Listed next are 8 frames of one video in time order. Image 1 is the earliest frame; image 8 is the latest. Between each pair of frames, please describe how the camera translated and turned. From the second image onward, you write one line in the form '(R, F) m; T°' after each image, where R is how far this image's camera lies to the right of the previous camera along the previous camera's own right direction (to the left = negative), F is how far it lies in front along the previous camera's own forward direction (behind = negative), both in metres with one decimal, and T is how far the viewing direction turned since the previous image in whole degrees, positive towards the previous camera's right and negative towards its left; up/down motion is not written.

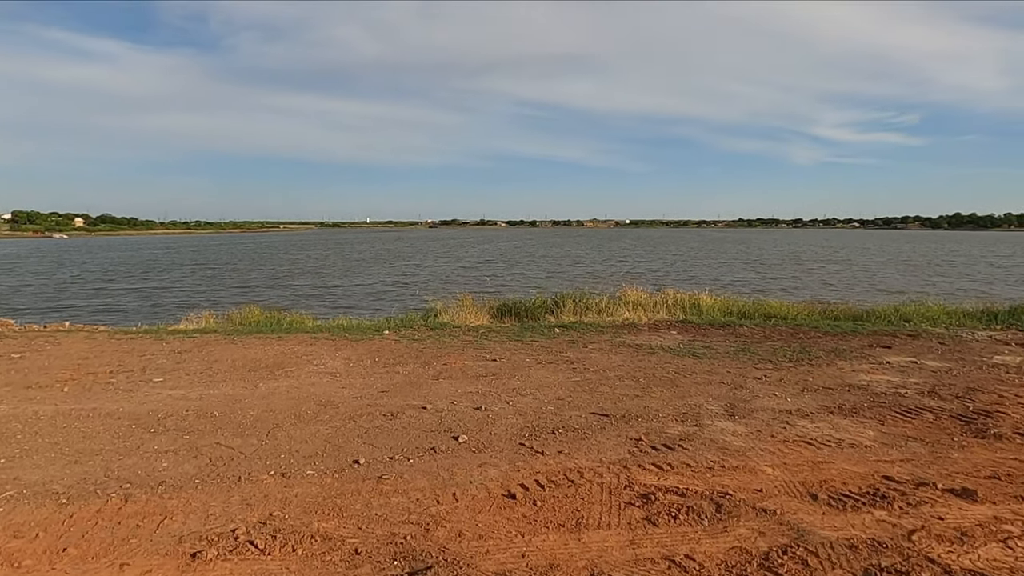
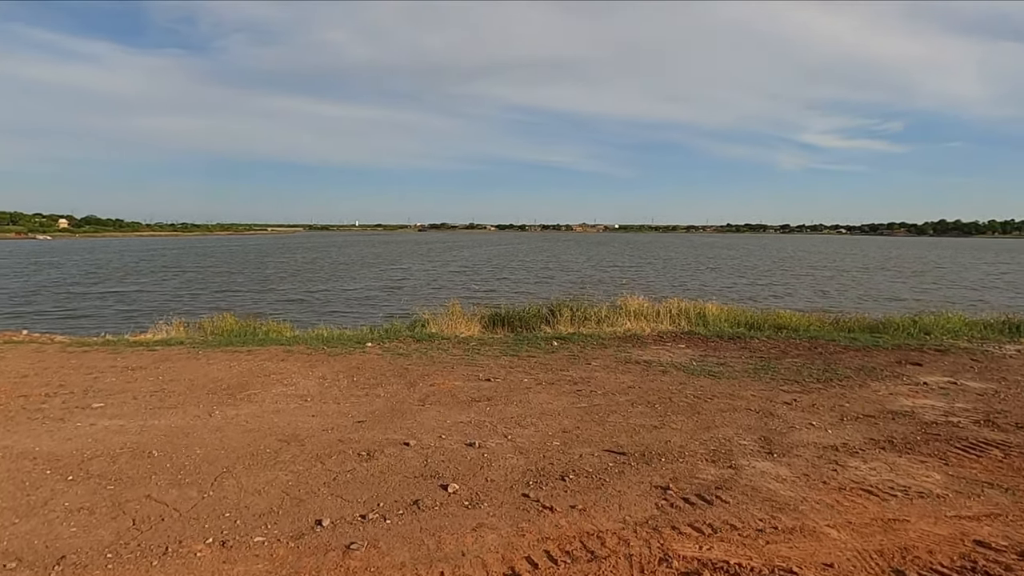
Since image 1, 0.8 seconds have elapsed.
(-0.1, +1.1) m; +1°
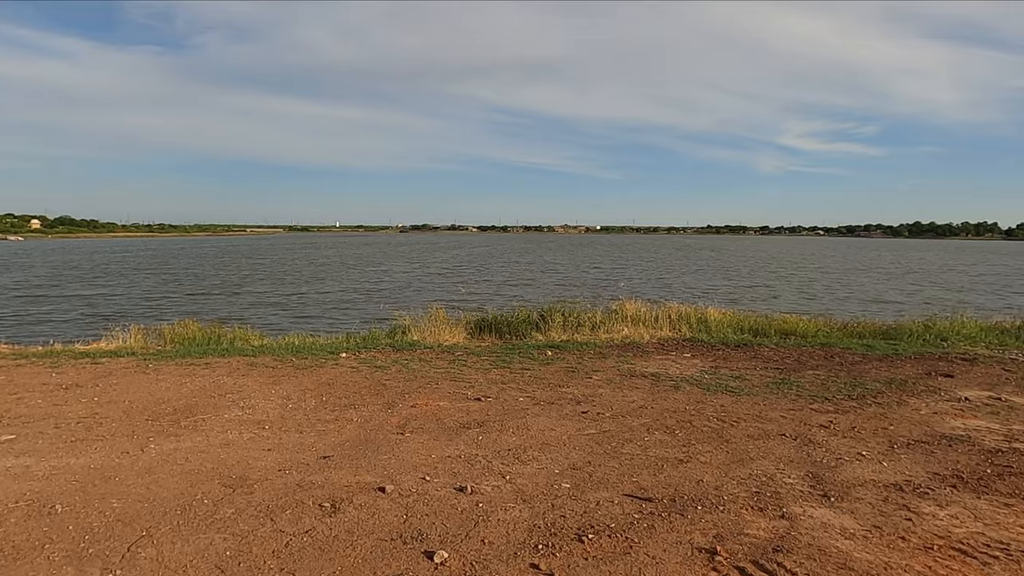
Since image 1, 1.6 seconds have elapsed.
(-0.1, +1.1) m; +2°
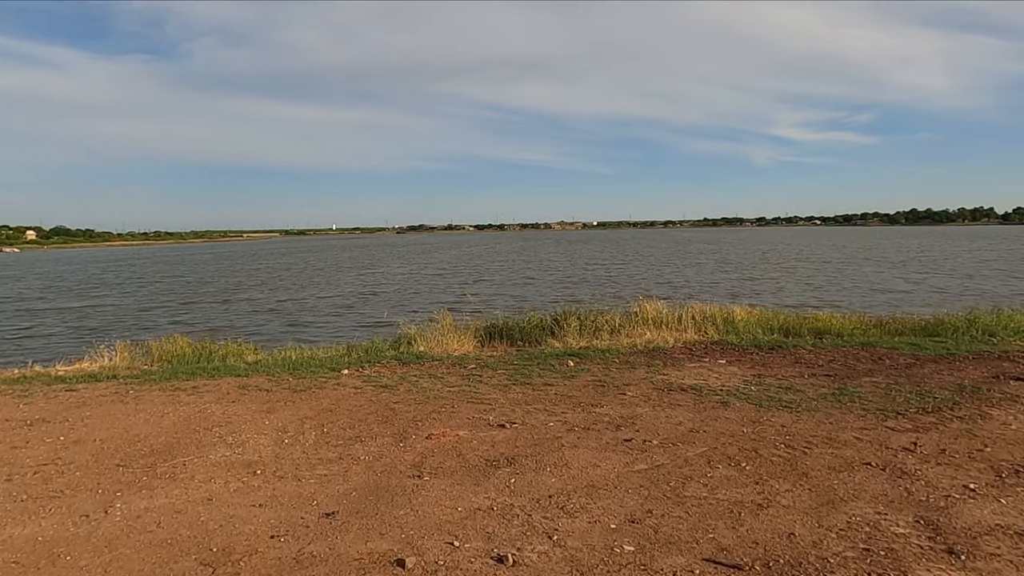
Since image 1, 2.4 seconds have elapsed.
(-0.3, +1.0) m; 0°
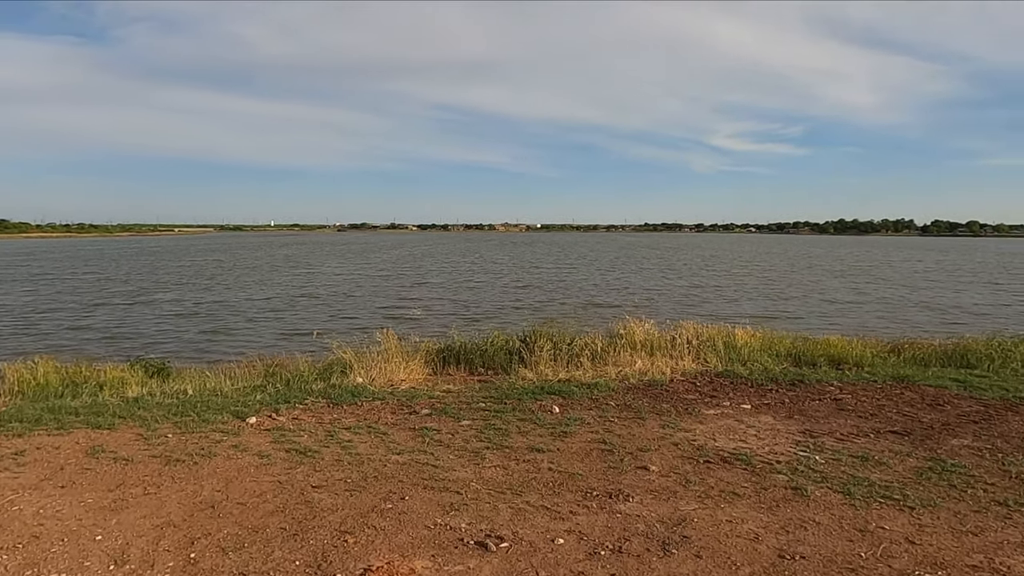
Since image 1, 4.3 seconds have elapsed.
(-0.3, +2.4) m; +5°
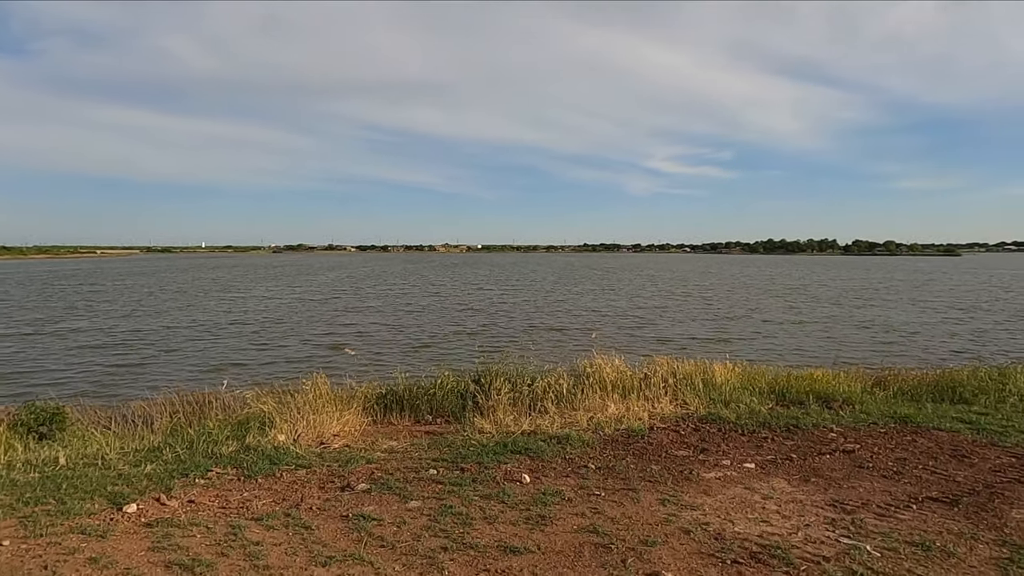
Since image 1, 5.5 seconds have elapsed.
(-0.2, +1.5) m; +5°
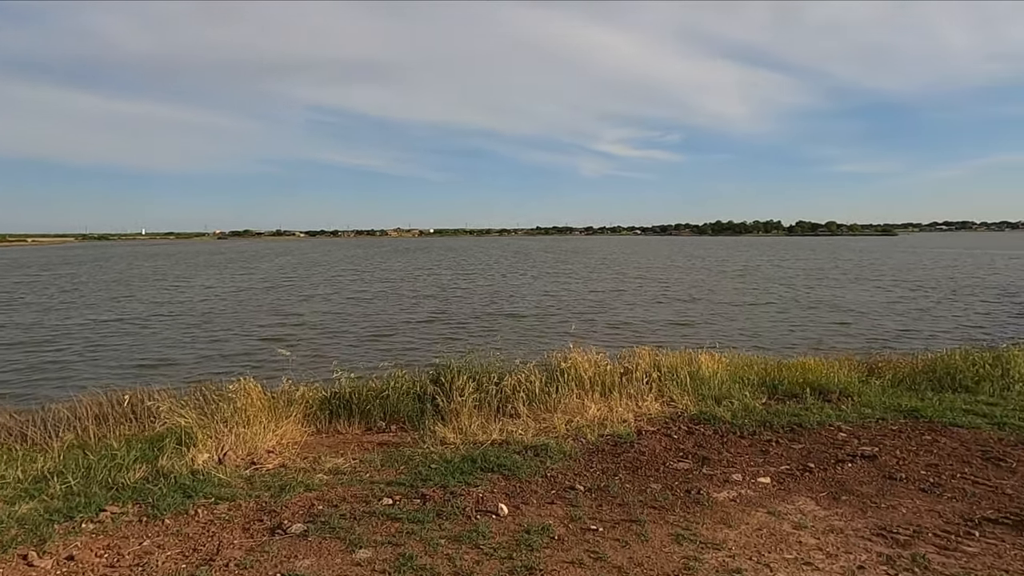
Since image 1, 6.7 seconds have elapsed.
(-0.1, +1.2) m; +4°
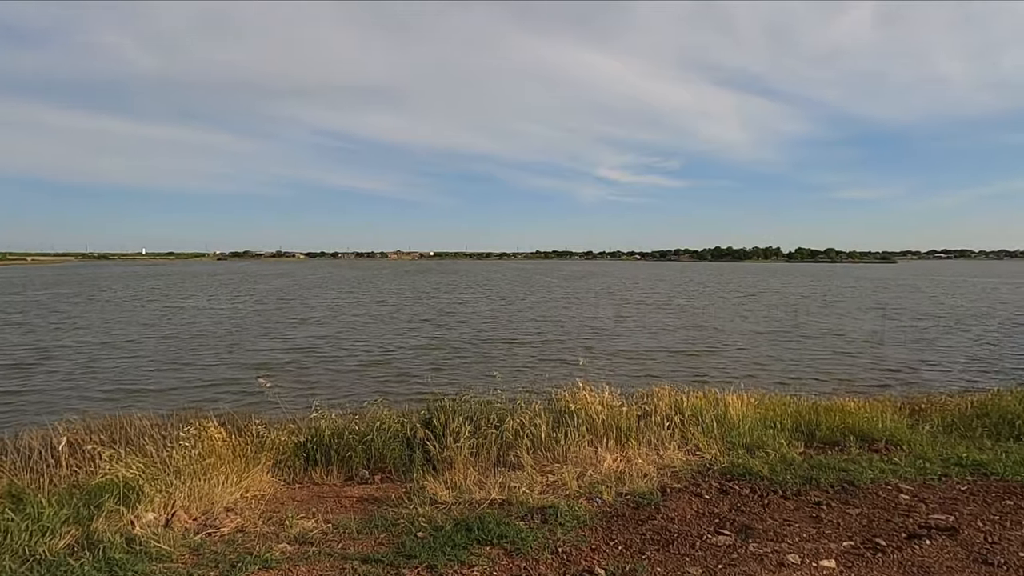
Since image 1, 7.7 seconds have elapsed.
(-0.1, +1.0) m; 0°
